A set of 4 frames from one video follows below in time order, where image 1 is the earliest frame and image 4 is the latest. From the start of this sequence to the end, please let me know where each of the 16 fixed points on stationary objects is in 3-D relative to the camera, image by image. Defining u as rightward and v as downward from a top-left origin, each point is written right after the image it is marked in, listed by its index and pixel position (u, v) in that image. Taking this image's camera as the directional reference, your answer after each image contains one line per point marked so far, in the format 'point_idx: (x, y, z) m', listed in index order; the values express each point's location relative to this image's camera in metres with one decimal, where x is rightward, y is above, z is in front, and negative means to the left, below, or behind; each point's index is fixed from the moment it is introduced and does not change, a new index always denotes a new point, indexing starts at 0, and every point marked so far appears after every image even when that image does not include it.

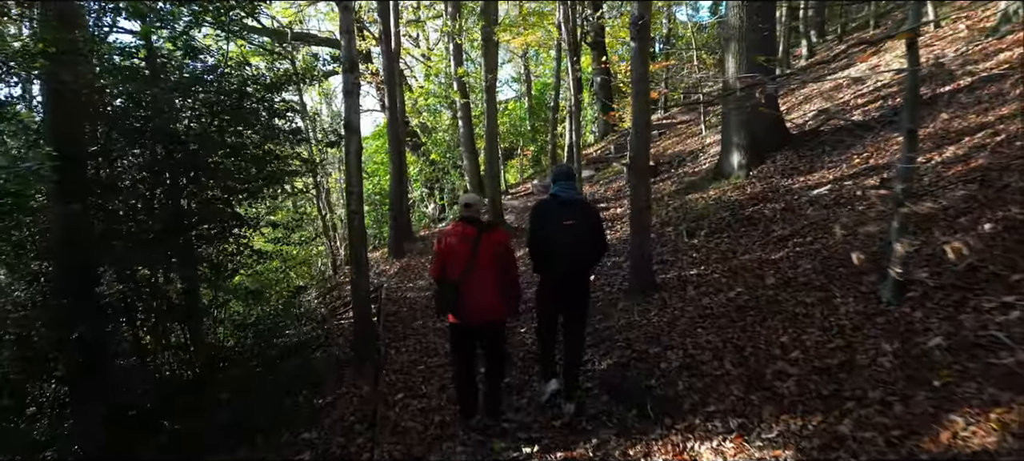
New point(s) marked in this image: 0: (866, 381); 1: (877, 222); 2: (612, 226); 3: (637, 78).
0: (+2.1, -0.9, +4.3) m
1: (+3.2, +0.1, +6.3) m
2: (+1.5, +0.1, +10.4) m
3: (+1.1, +1.4, +6.4) m
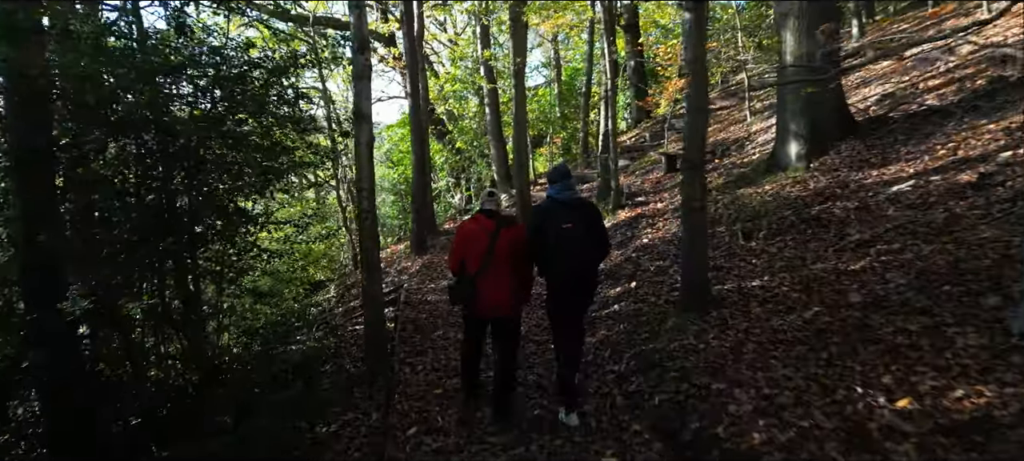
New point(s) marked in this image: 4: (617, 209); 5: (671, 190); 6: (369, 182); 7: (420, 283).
0: (+2.3, -1.0, +3.3) m
1: (+3.5, 0.0, +5.2) m
2: (+1.9, +0.1, +9.4) m
3: (+1.3, +1.3, +5.4) m
4: (+1.6, +0.3, +10.8) m
5: (+2.5, +0.6, +11.1) m
6: (-1.3, +0.5, +6.5) m
7: (-1.4, -0.8, +10.7) m
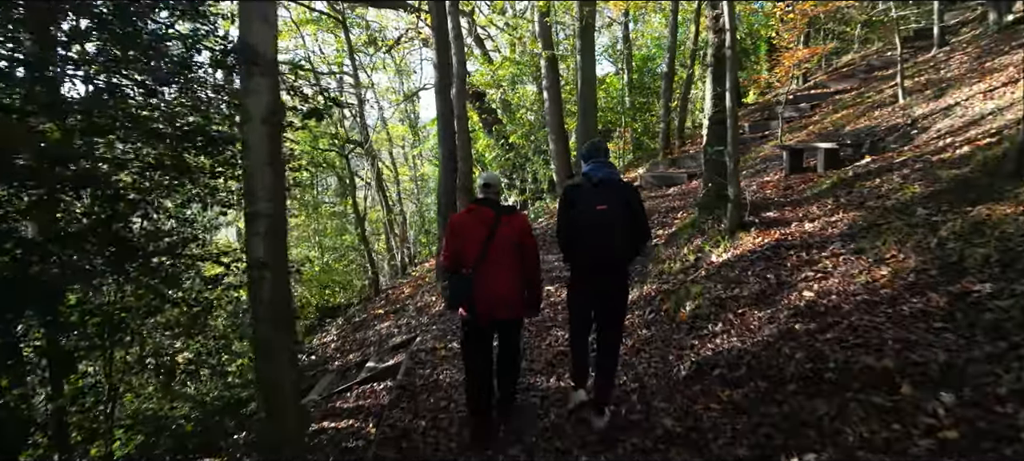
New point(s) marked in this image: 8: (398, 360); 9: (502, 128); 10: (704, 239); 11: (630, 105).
0: (+2.3, -1.3, -0.5) m
1: (+3.6, -0.3, +1.4) m
2: (+2.4, -0.2, +5.6) m
3: (+1.5, +1.0, +1.7) m
4: (+2.2, 0.0, +7.1) m
5: (+3.1, +0.3, +7.3) m
6: (-1.0, +0.1, +3.1) m
7: (-0.8, -1.1, +7.2) m
8: (-1.1, -1.2, +6.9) m
9: (-0.2, +2.6, +18.2) m
10: (+2.0, -0.1, +7.4) m
11: (+3.3, +3.5, +19.8) m
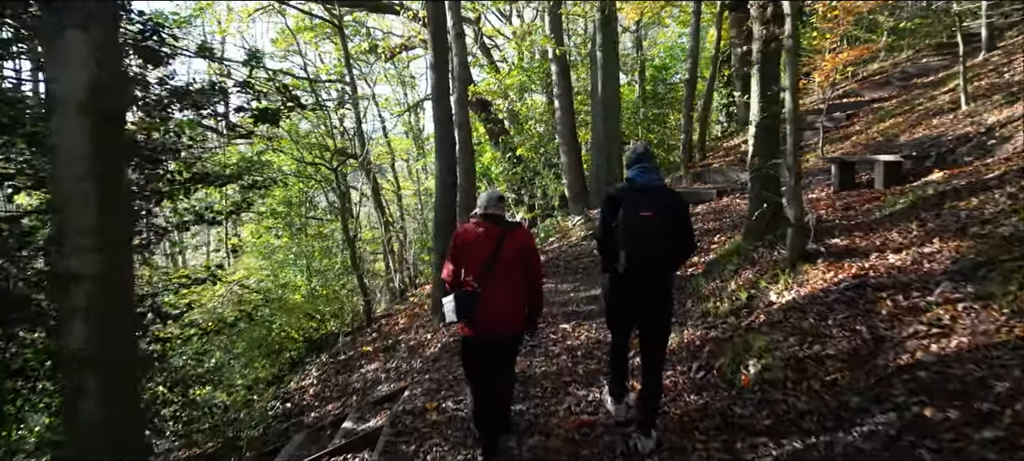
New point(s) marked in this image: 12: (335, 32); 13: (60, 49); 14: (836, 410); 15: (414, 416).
0: (+2.3, -1.5, -1.8) m
1: (+3.6, -0.5, 0.0) m
2: (+2.4, -0.5, +4.3) m
3: (+1.5, +0.8, +0.3) m
4: (+2.3, -0.3, +5.7) m
5: (+3.2, 0.0, +6.0) m
6: (-1.0, 0.0, +1.8) m
7: (-0.7, -1.3, +5.9) m
8: (-1.0, -1.5, +5.5) m
9: (0.0, +2.2, +16.9) m
10: (+2.1, -0.3, +6.1) m
11: (+3.5, +3.0, +18.5) m
12: (-4.4, +4.9, +17.5) m
13: (-1.1, +0.4, +1.7) m
14: (+1.6, -0.9, +3.6) m
15: (-0.7, -1.4, +5.4) m
